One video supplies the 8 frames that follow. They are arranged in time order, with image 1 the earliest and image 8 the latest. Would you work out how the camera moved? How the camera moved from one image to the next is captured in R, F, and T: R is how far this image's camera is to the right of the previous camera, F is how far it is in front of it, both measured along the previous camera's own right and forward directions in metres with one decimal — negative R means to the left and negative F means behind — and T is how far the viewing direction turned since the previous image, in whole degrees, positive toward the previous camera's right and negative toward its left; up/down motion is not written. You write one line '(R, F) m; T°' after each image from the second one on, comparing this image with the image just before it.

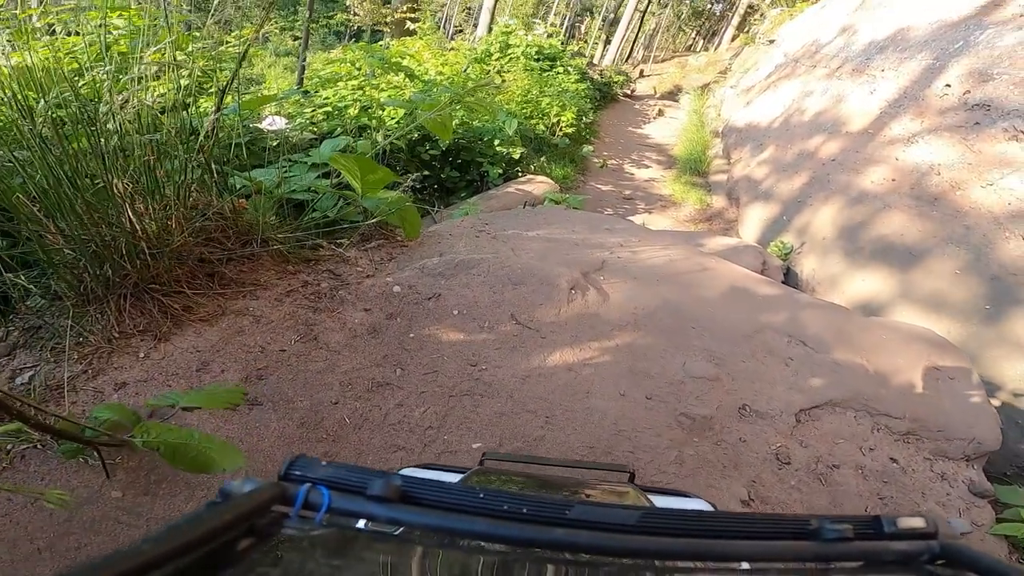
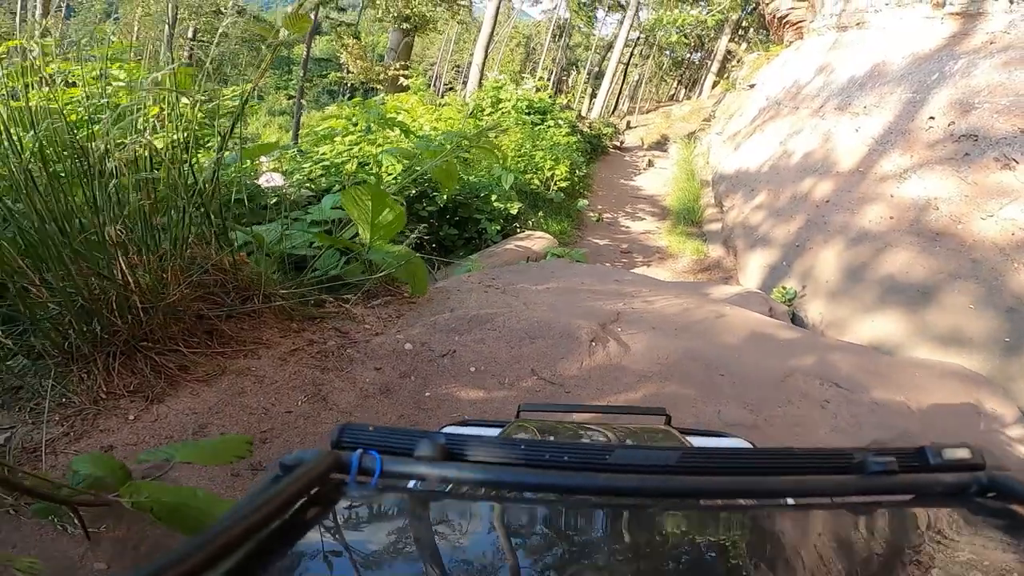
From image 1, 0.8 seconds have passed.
(-0.1, +0.1) m; +1°
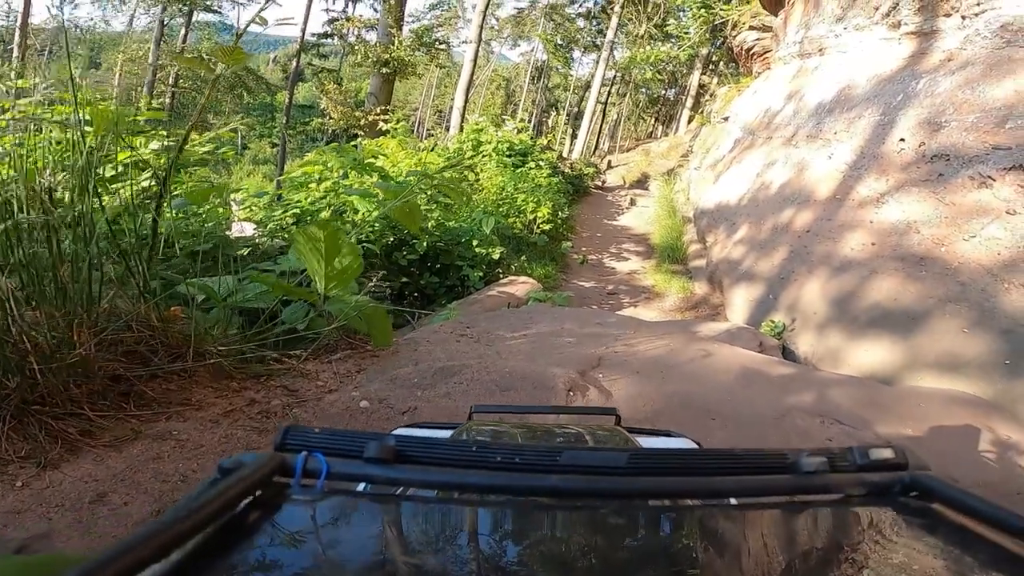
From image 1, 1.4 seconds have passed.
(+0.1, +0.2) m; +1°
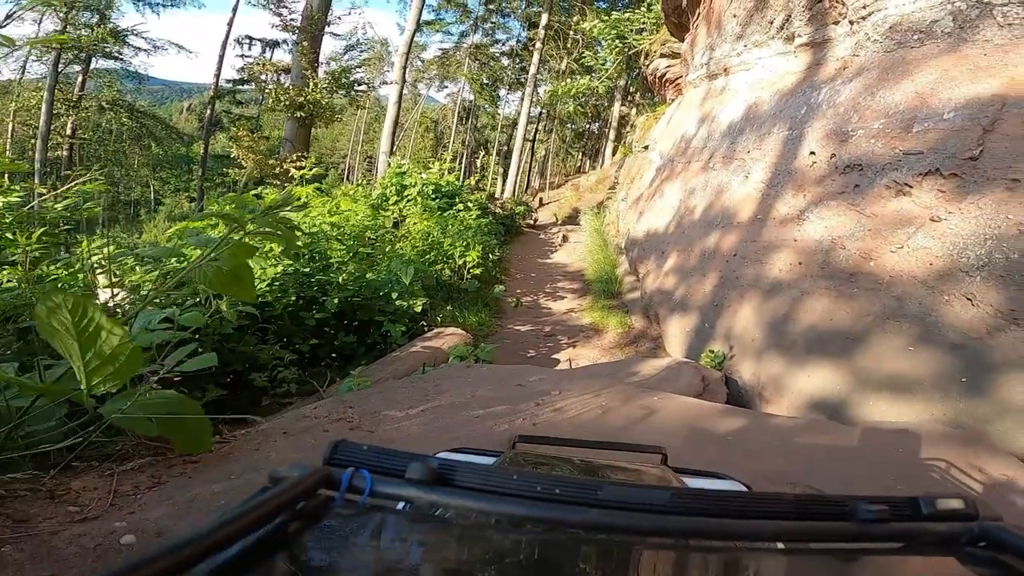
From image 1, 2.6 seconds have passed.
(+0.3, +0.5) m; +6°
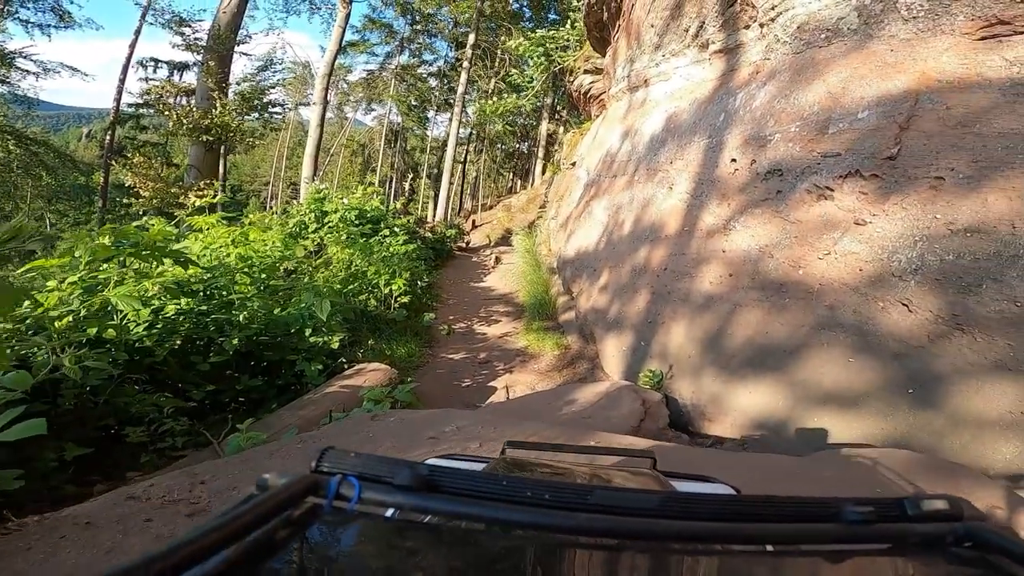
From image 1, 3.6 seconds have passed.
(+0.2, +0.4) m; +6°
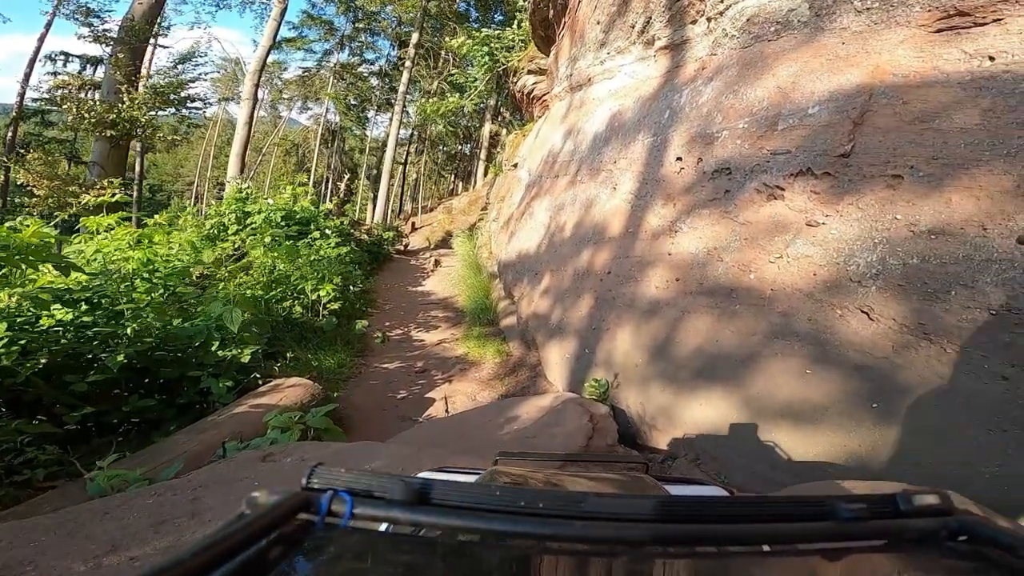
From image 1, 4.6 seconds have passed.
(+0.1, +0.4) m; +6°
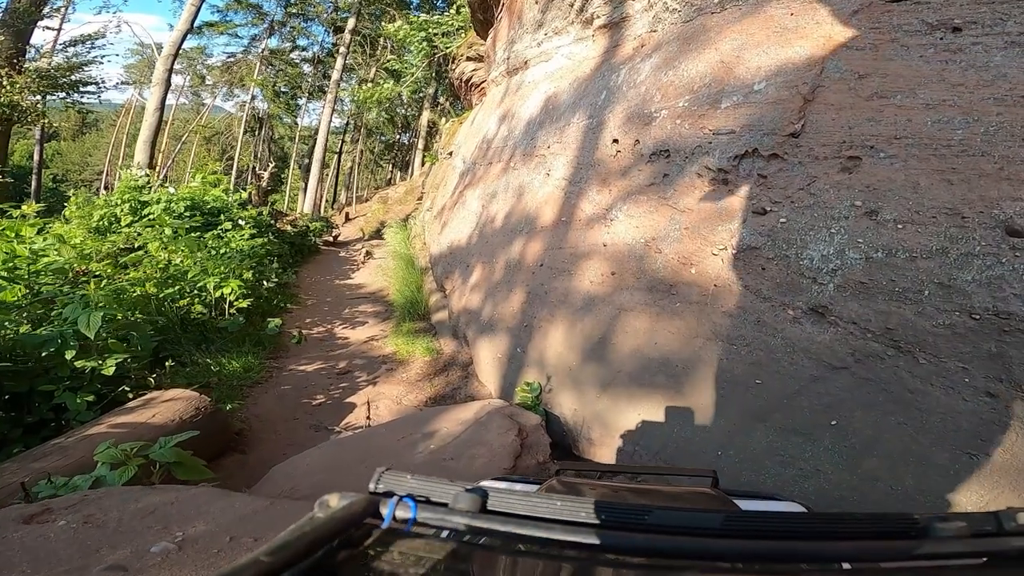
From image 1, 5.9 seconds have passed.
(+0.2, +0.5) m; +6°
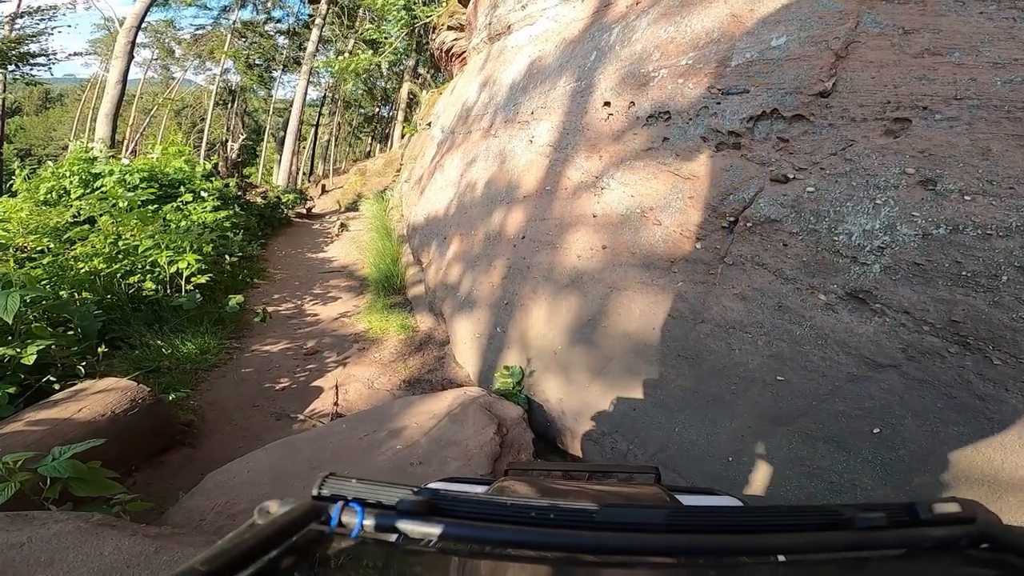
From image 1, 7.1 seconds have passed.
(0.0, +0.4) m; +2°
